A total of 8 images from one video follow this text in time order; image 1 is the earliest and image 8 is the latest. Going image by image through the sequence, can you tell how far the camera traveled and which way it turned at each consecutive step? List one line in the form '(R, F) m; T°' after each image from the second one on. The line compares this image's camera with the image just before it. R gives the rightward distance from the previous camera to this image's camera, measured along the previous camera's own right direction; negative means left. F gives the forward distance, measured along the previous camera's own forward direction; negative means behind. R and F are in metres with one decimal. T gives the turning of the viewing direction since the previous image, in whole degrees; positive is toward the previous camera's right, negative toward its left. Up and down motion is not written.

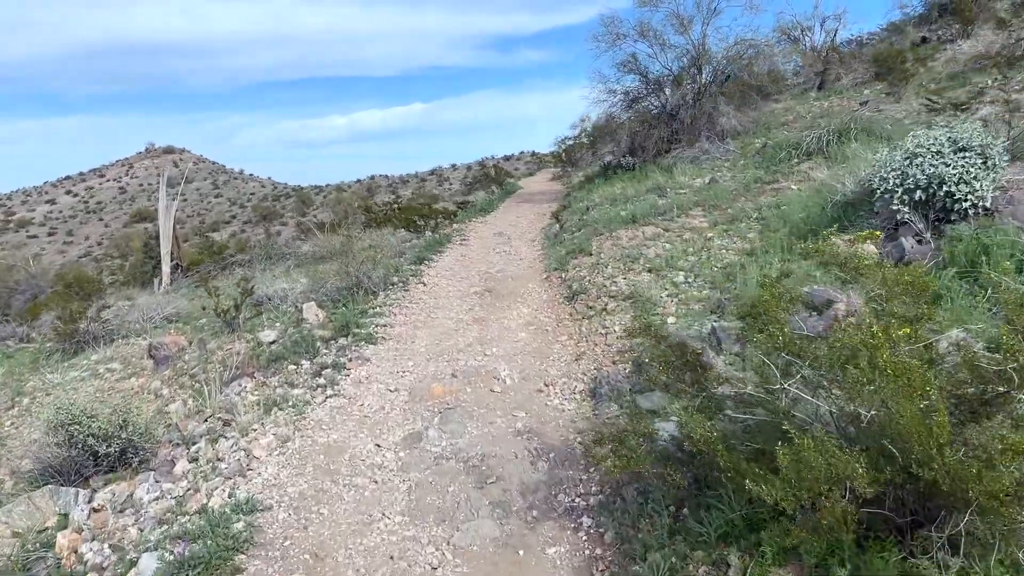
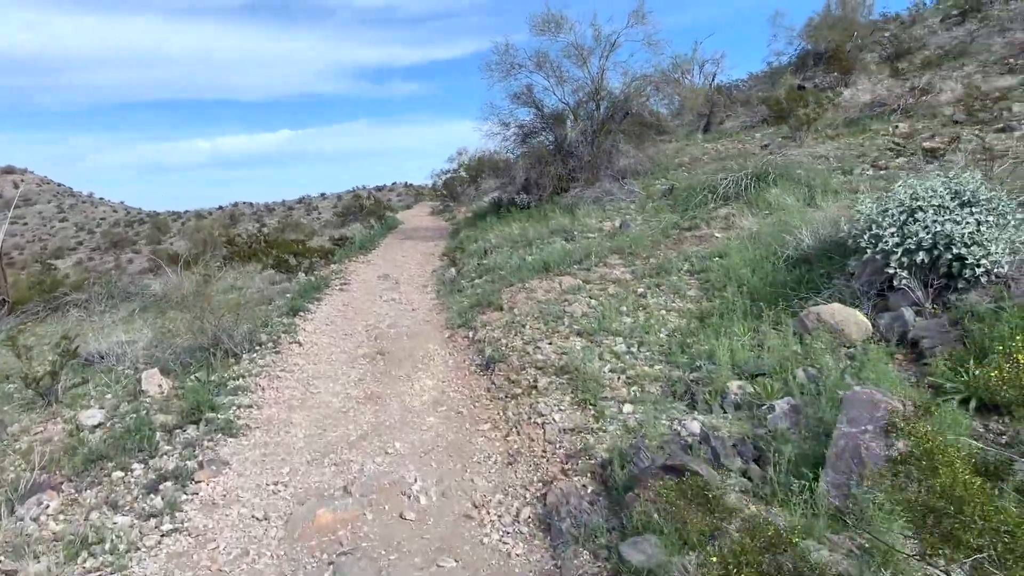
(-0.2, +1.4) m; +9°
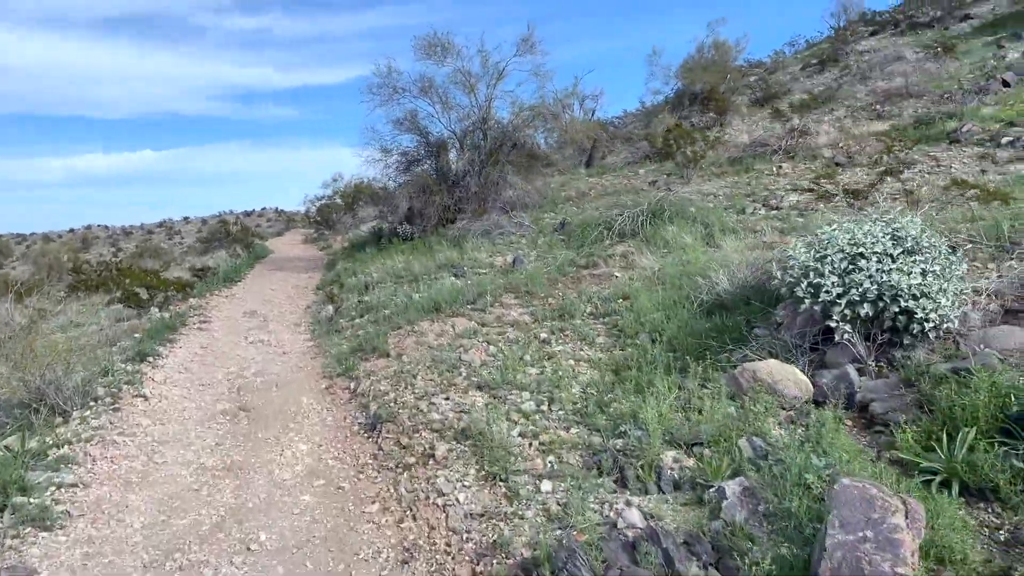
(-0.1, +0.8) m; +9°
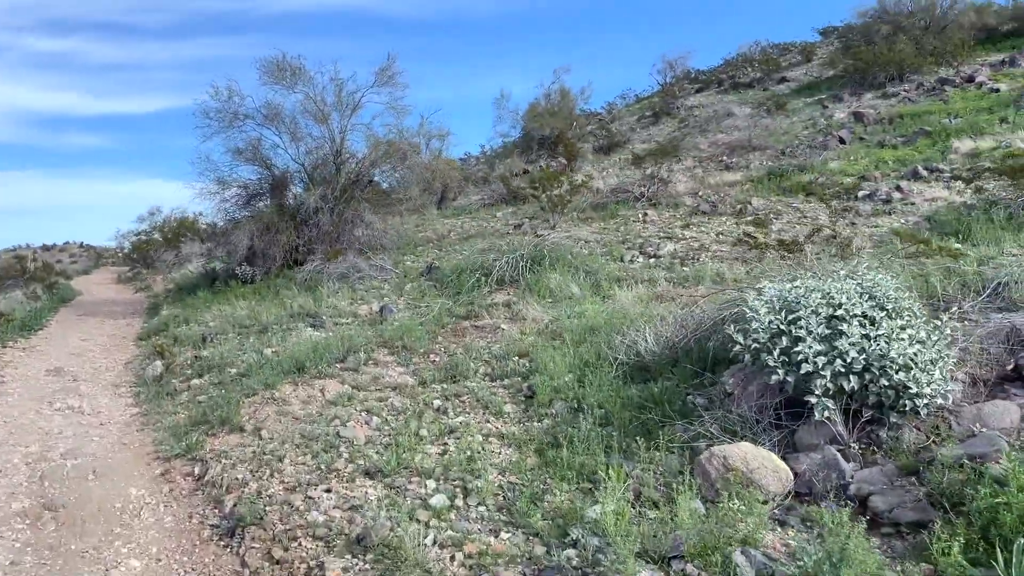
(-0.4, +0.9) m; +12°
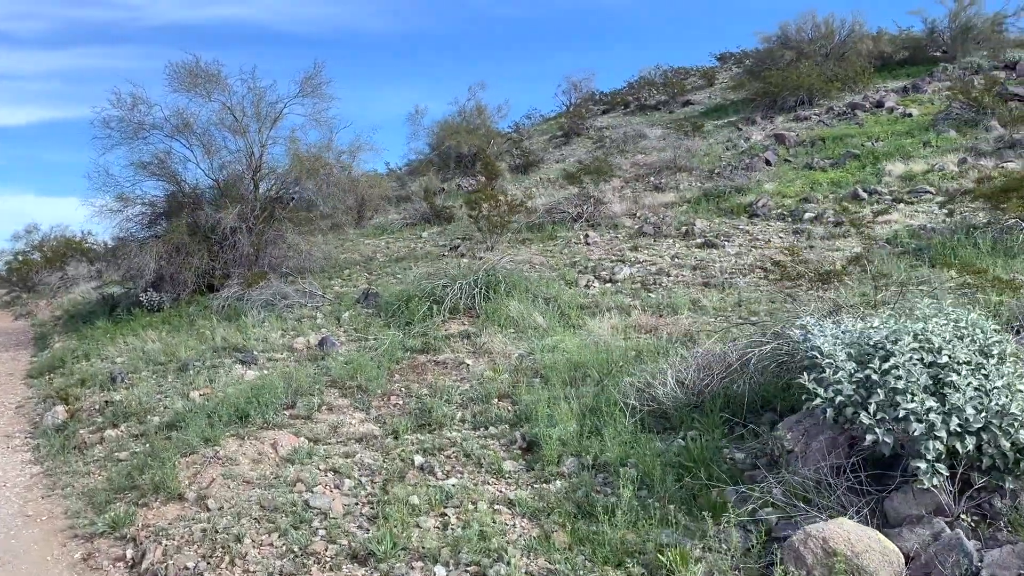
(-0.5, +0.7) m; +7°
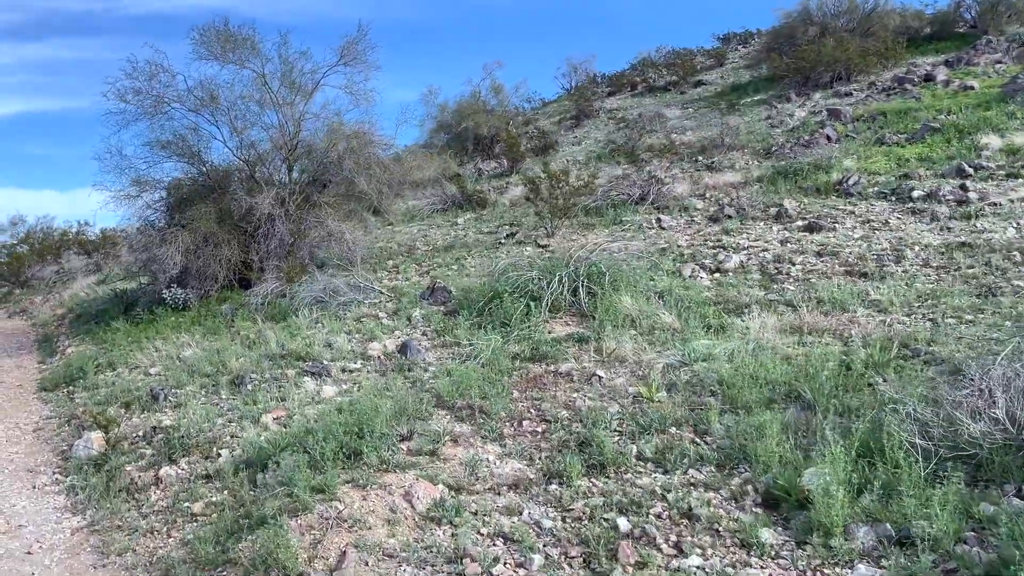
(-1.0, +1.3) m; +1°
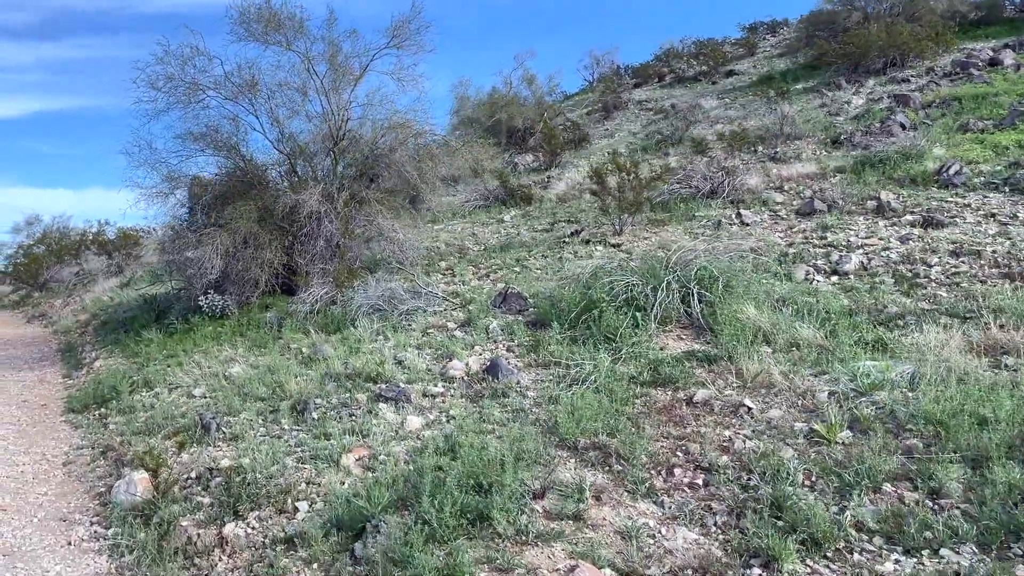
(-0.6, +1.0) m; -1°
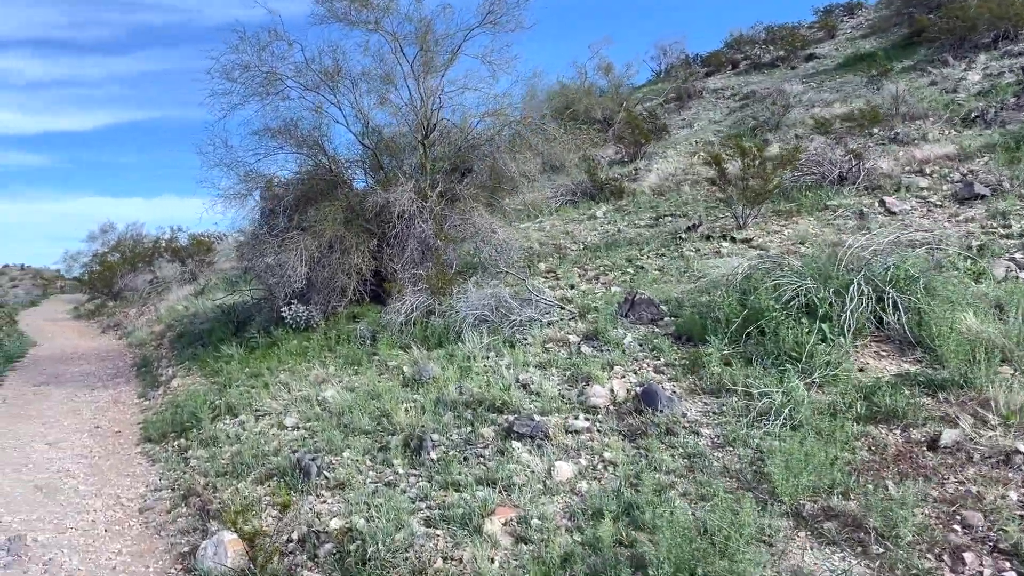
(-0.5, +1.0) m; -4°
